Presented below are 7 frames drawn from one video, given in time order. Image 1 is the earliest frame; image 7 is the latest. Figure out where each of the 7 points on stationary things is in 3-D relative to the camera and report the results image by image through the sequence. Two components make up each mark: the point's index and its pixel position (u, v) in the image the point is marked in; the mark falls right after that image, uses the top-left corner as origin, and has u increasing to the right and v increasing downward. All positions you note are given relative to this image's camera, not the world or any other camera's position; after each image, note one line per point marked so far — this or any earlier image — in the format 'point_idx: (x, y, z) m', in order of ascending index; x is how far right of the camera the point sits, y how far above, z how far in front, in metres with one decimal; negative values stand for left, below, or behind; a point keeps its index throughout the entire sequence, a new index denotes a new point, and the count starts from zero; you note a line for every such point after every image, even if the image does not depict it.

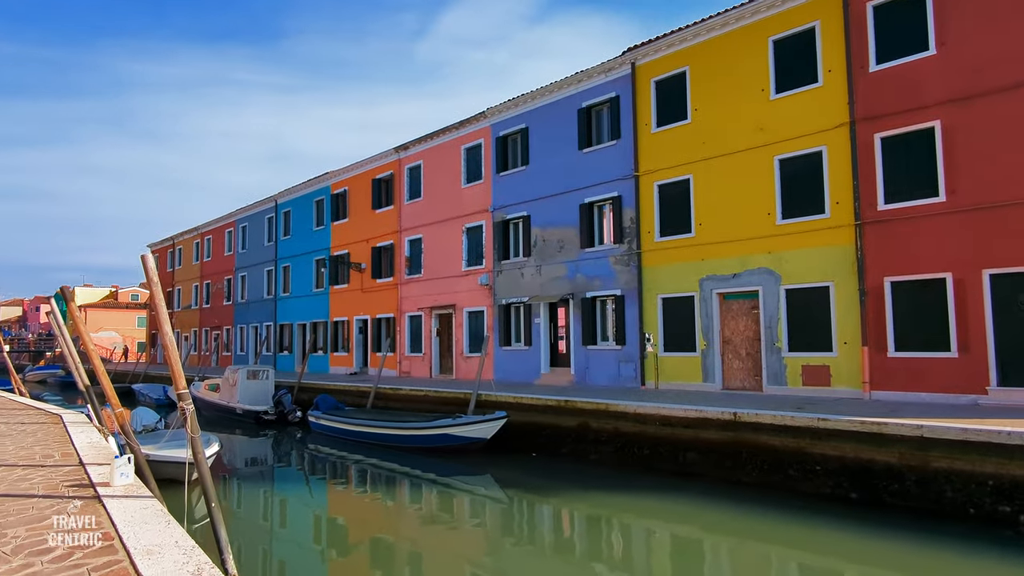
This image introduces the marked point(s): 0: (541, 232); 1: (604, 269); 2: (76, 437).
0: (+0.9, +1.8, +20.1) m
1: (+2.7, +0.6, +18.2) m
2: (-7.1, -2.5, +10.3) m
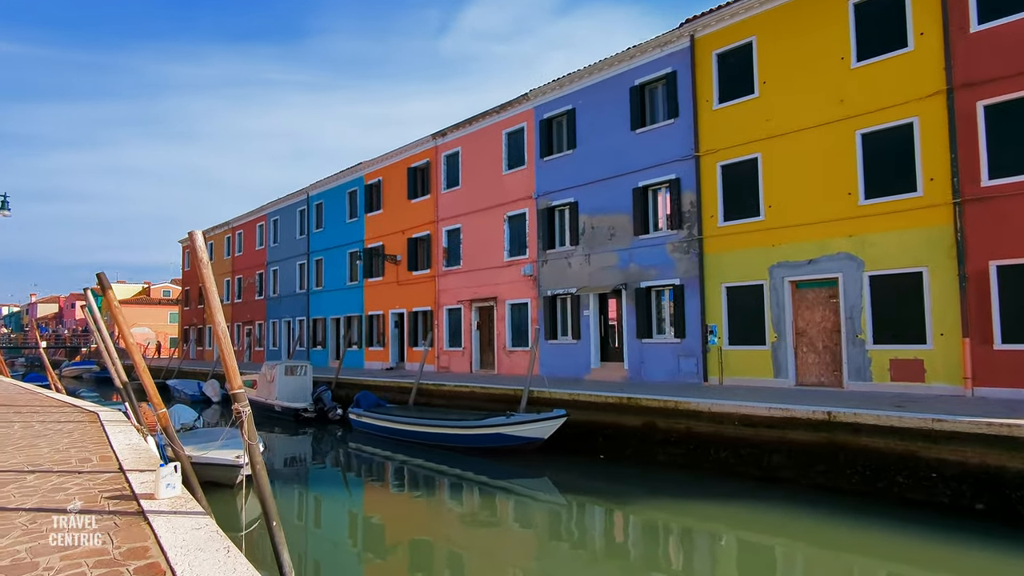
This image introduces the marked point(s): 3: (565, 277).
0: (+2.4, +2.1, +19.0) m
1: (+4.1, +0.9, +17.1) m
2: (-6.0, -2.3, +9.5) m
3: (+1.7, +0.4, +19.6) m
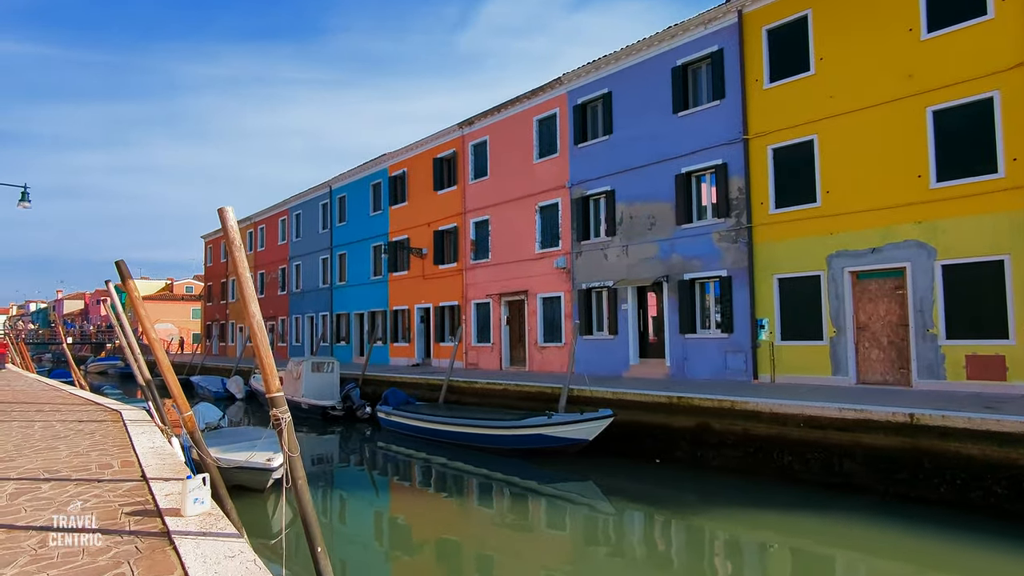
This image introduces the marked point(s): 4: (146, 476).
0: (+3.3, +2.3, +18.1) m
1: (+5.0, +1.1, +16.1) m
2: (-5.3, -2.2, +8.9) m
3: (+2.7, +0.6, +18.7) m
4: (-4.0, -2.0, +6.8) m
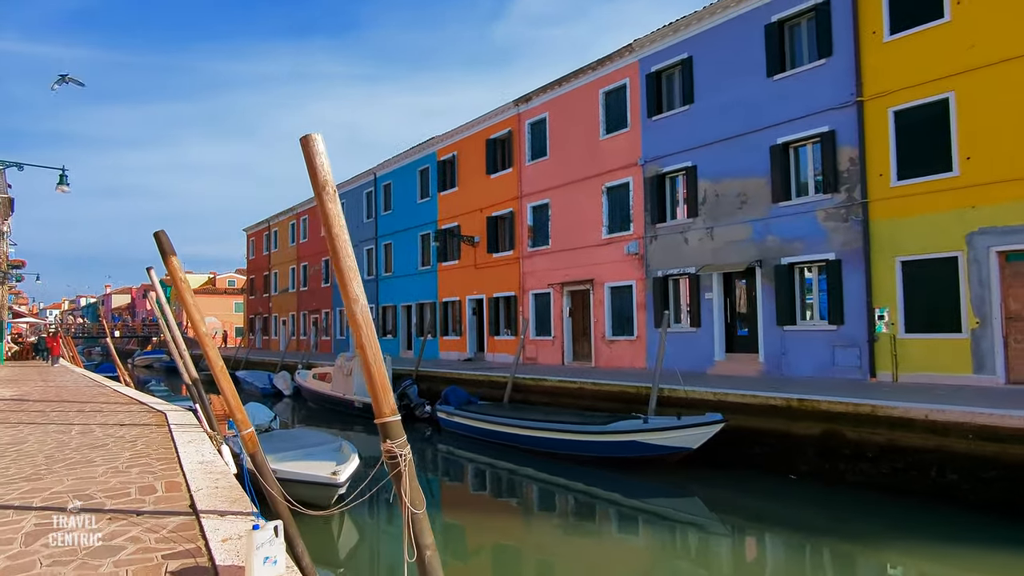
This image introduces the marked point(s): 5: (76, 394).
0: (+5.2, +2.7, +16.2) m
1: (+6.7, +1.4, +14.2) m
2: (-3.9, -2.0, +7.5) m
3: (+4.5, +0.9, +16.9) m
4: (-2.7, -1.9, +5.3) m
5: (-10.6, -2.6, +15.2) m
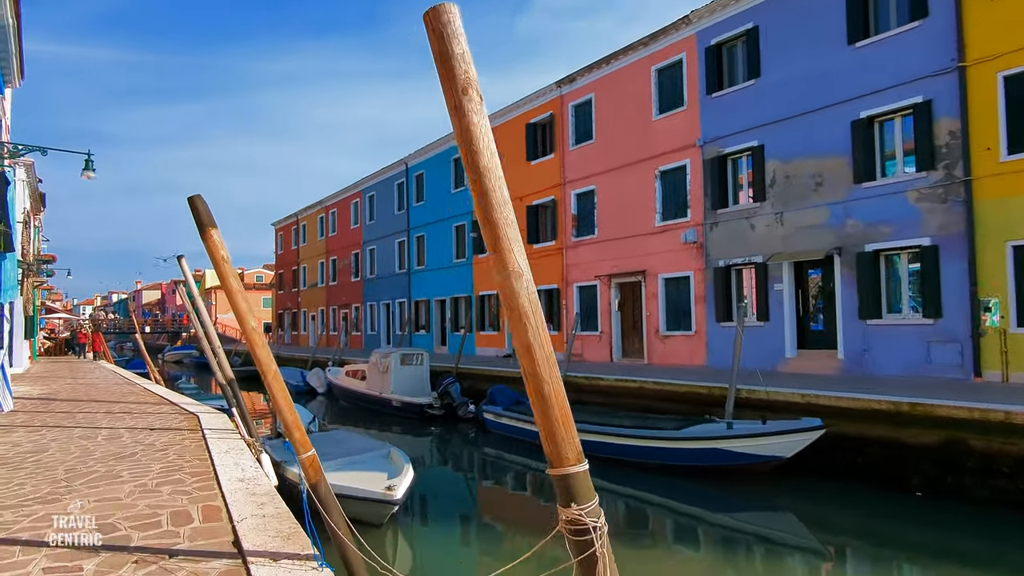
0: (+6.4, +2.9, +14.8) m
1: (+7.8, +1.6, +12.7) m
2: (-3.0, -1.9, +6.5) m
3: (+5.8, +1.1, +15.6) m
4: (-1.8, -1.8, +4.3) m
5: (-9.3, -2.4, +14.4) m
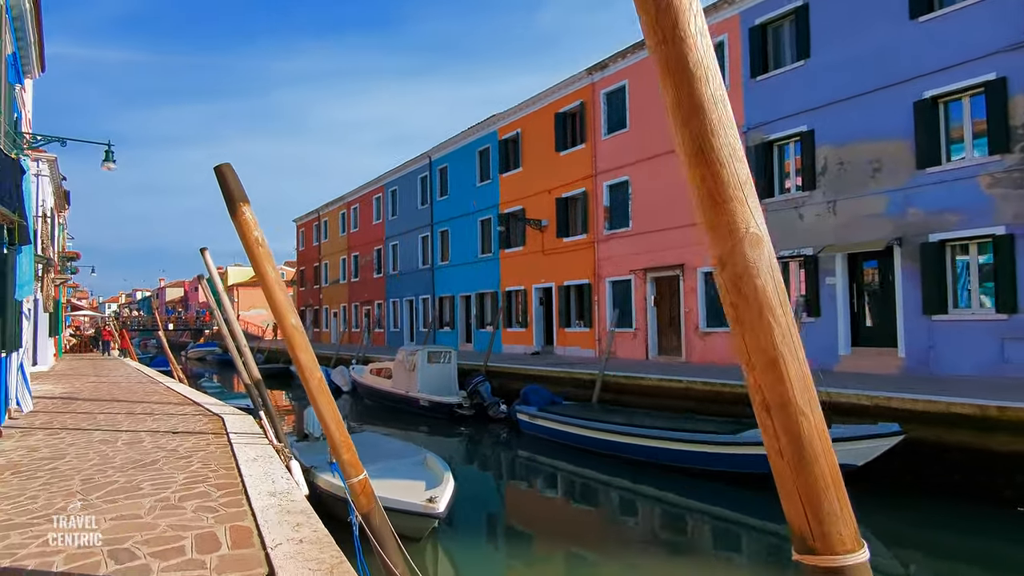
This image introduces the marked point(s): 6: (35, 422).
0: (+7.2, +3.0, +13.9) m
1: (+8.6, +1.7, +11.8) m
2: (-2.4, -1.8, +5.9) m
3: (+6.6, +1.3, +14.7) m
4: (-1.4, -1.7, +3.6) m
5: (-8.6, -2.3, +13.9) m
6: (-7.6, -2.1, +10.0) m
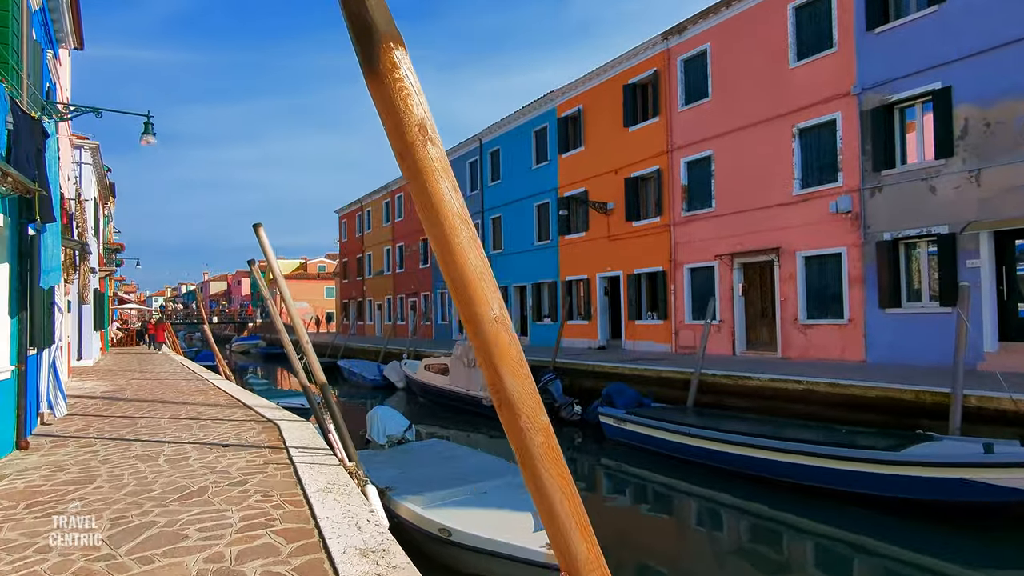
0: (+8.8, +3.3, +11.7) m
1: (+10.1, +2.0, +9.6) m
2: (-1.2, -1.7, +4.3) m
3: (+8.2, +1.6, +12.6) m
4: (-0.3, -1.6, +2.0) m
5: (-6.9, -2.1, +12.7) m
6: (-6.2, -2.0, +8.7) m
